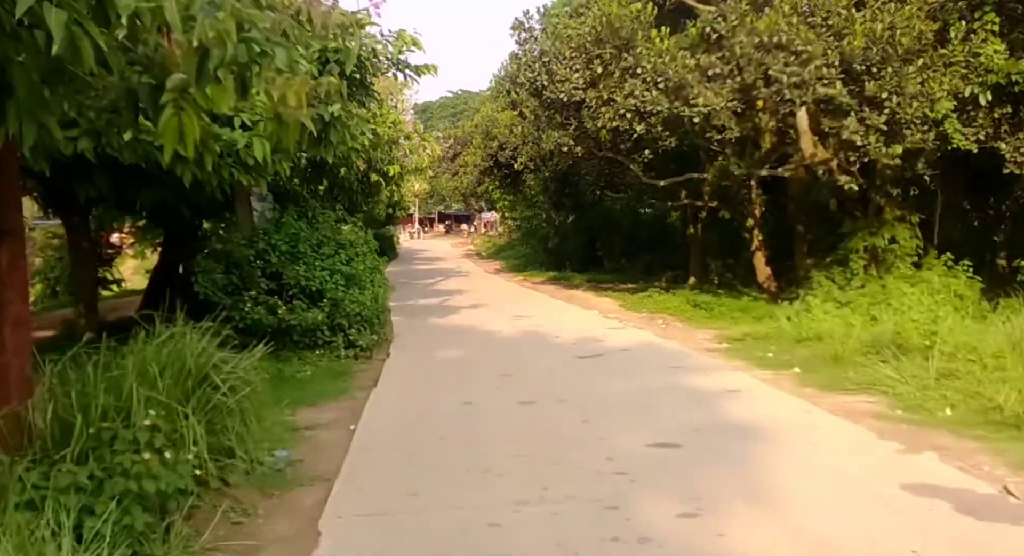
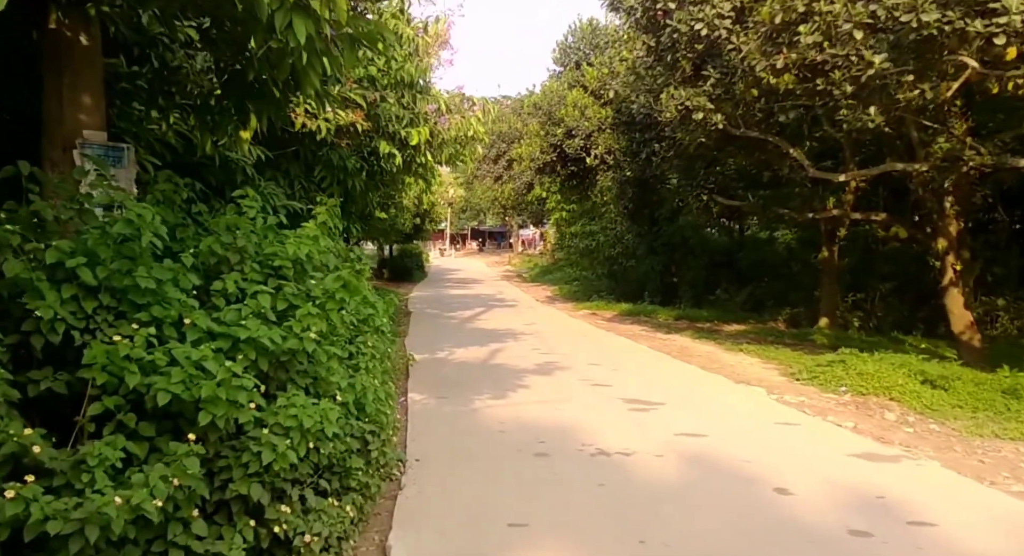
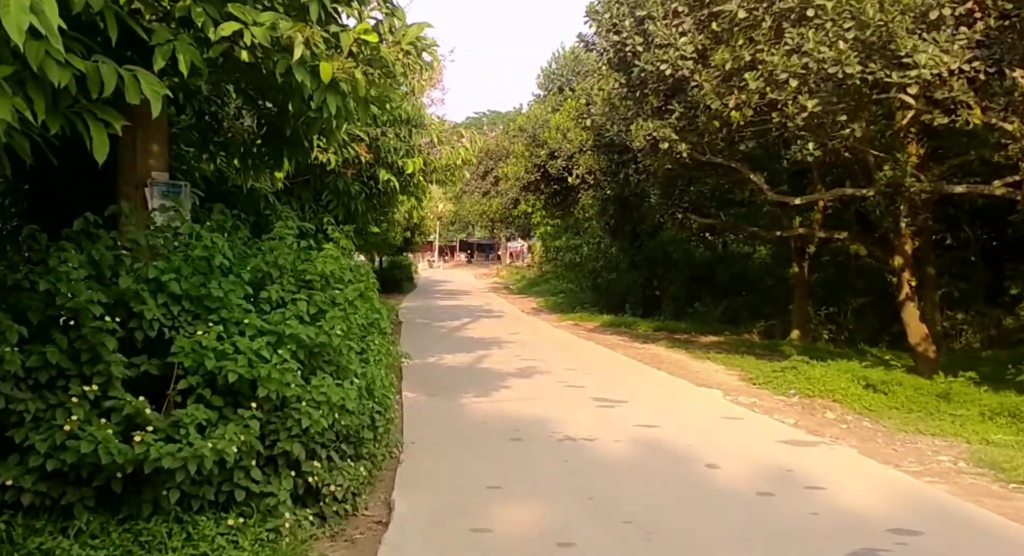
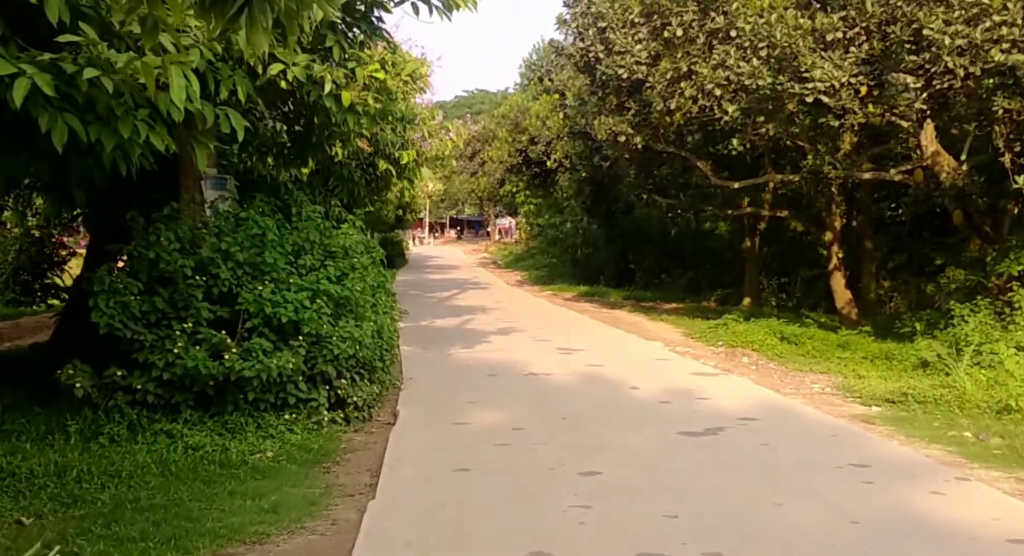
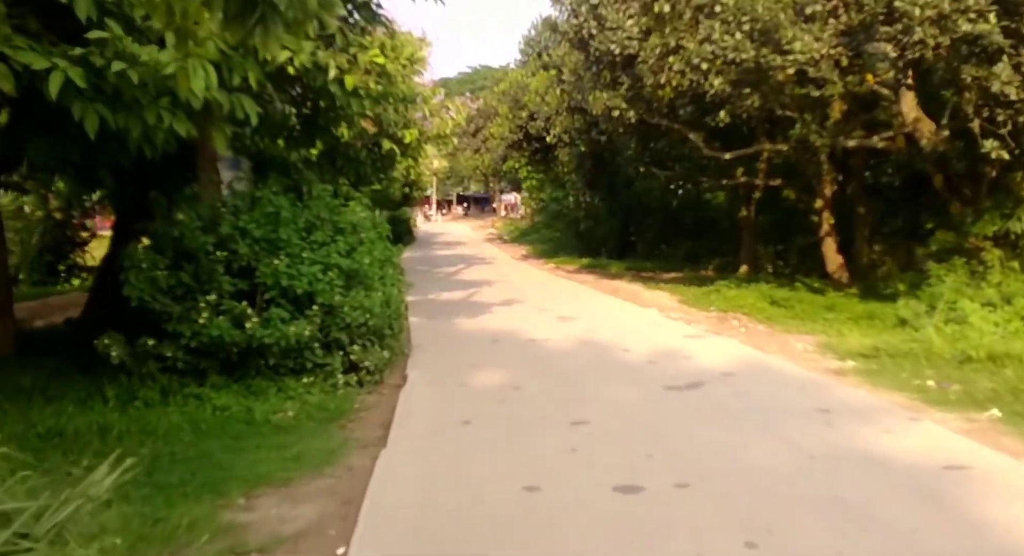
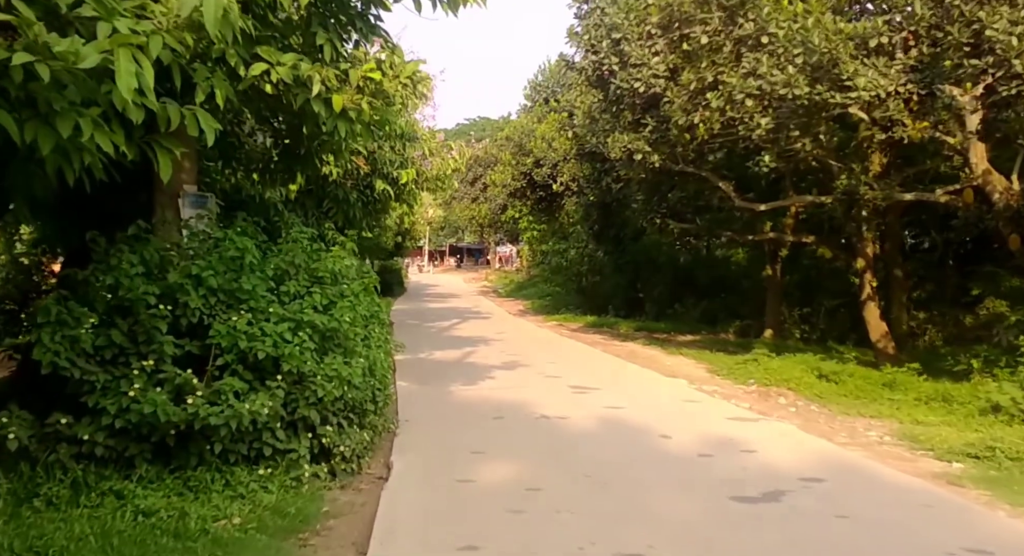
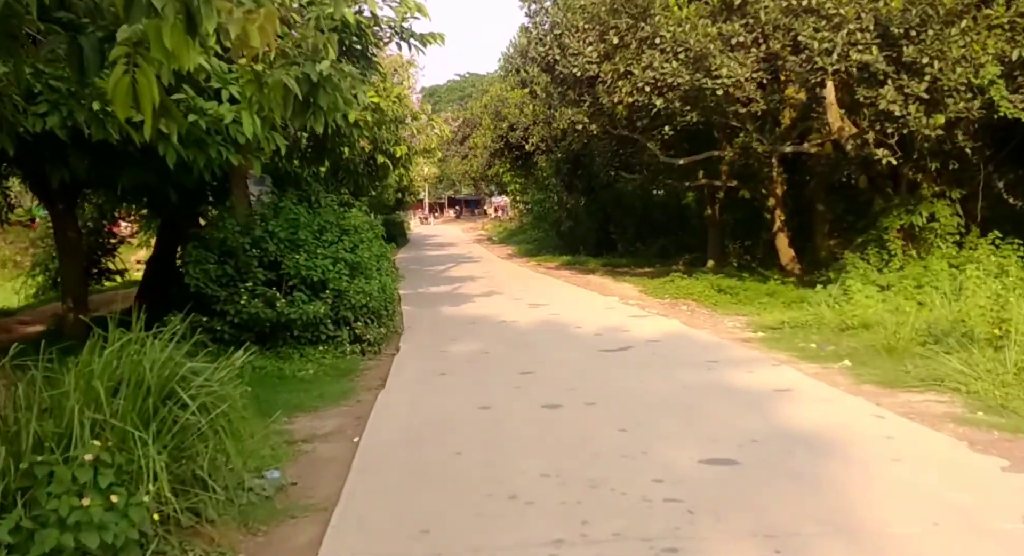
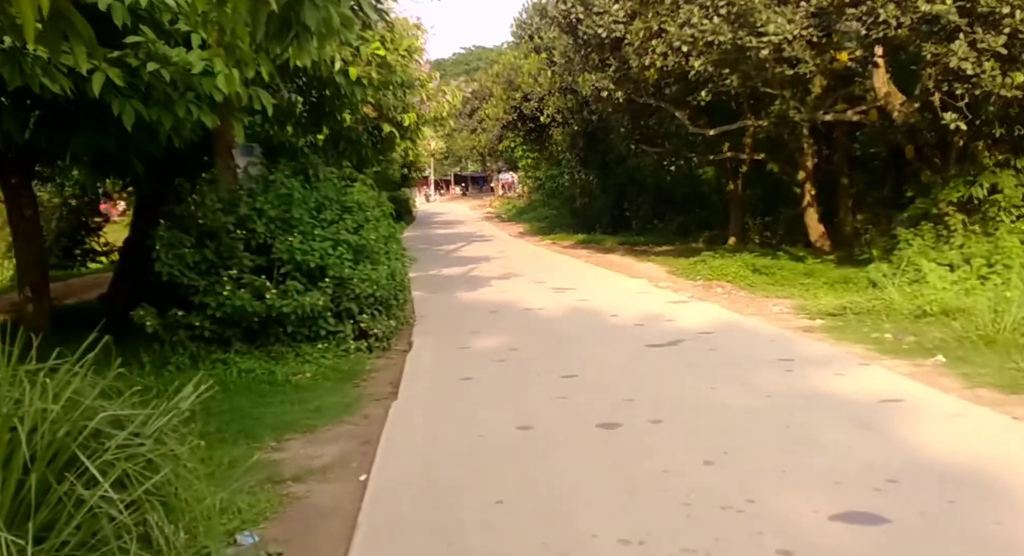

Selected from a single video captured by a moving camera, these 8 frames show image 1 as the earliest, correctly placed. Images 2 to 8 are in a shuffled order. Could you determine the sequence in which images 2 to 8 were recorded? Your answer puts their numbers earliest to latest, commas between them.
7, 8, 5, 4, 6, 3, 2
